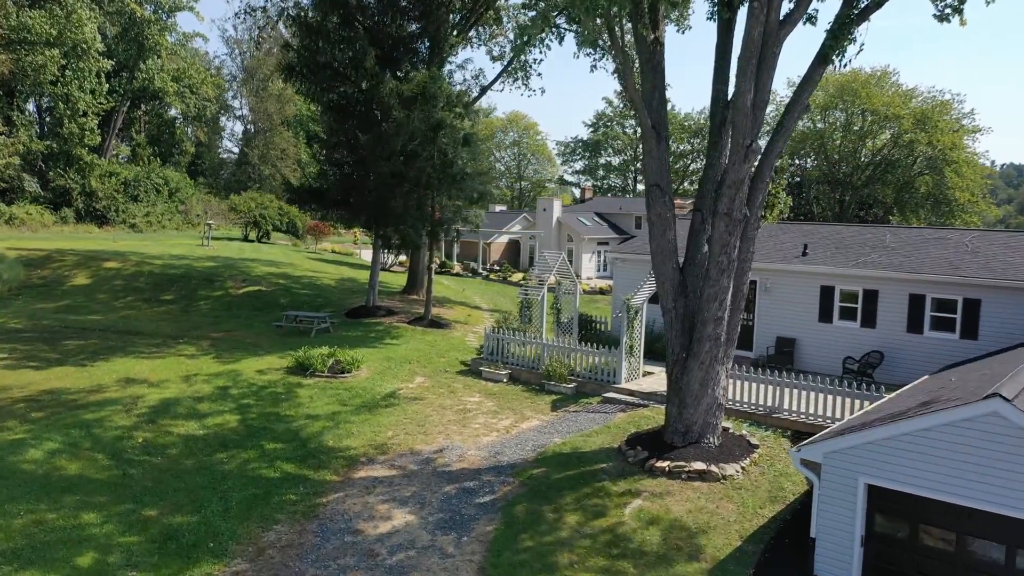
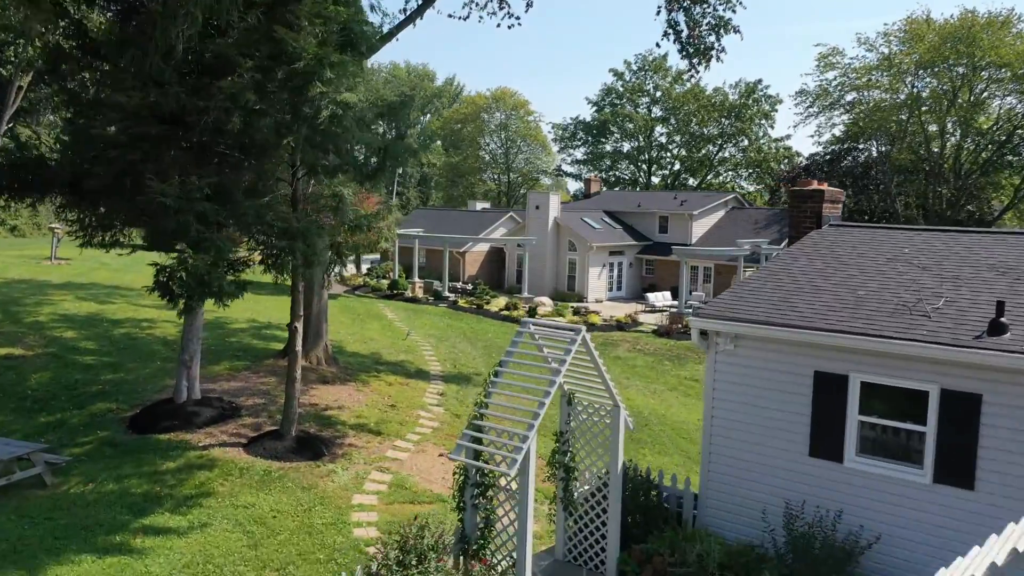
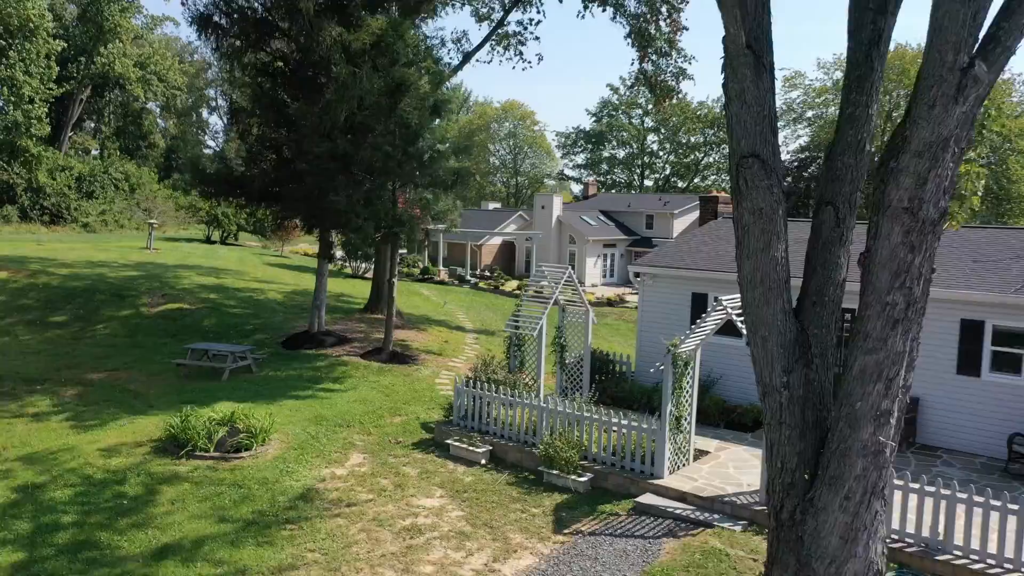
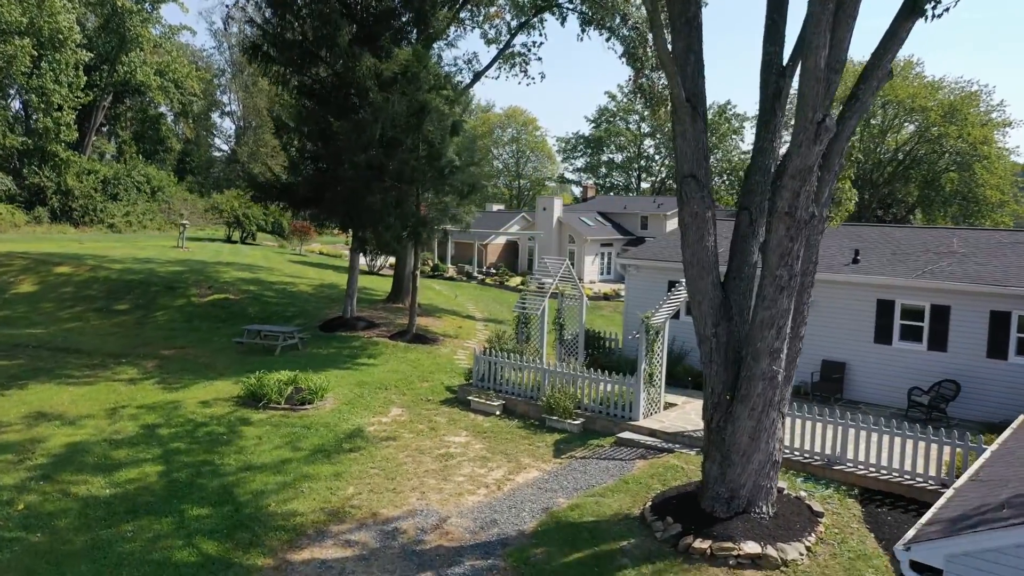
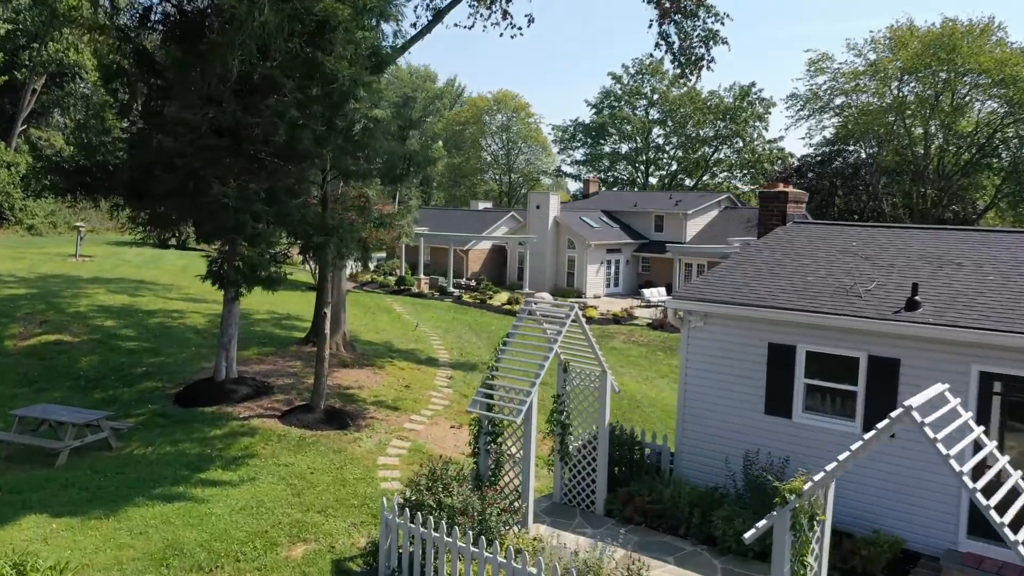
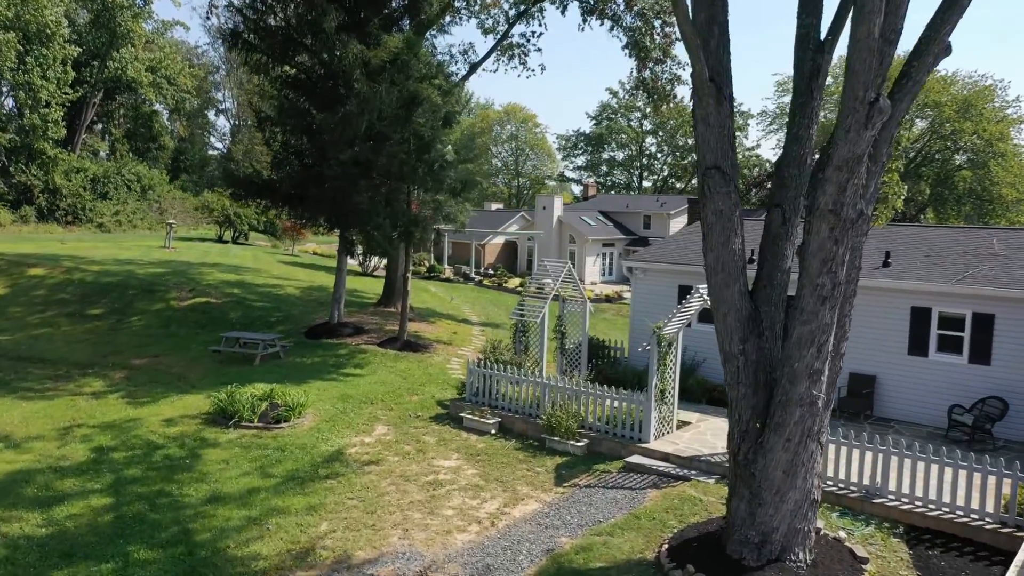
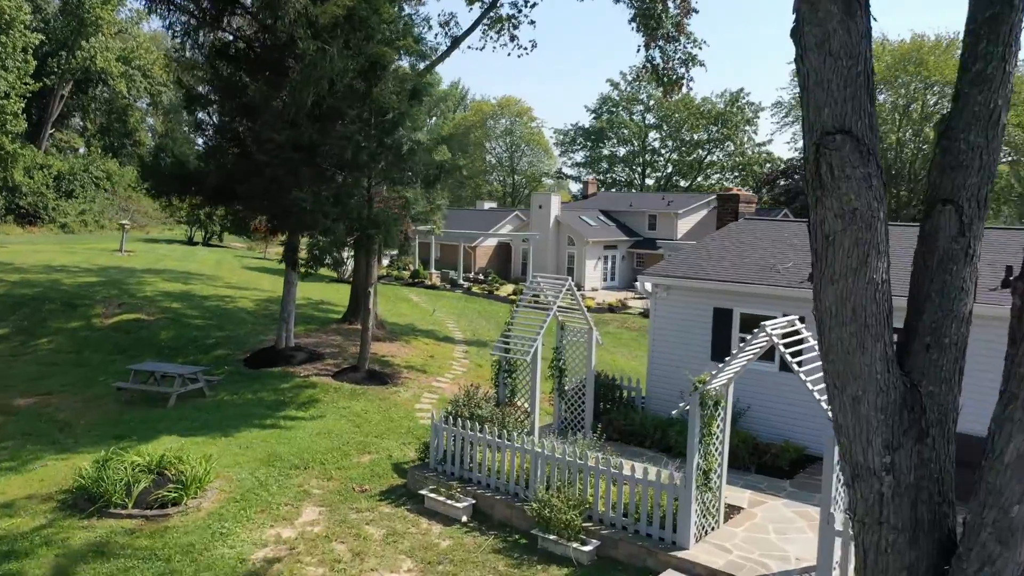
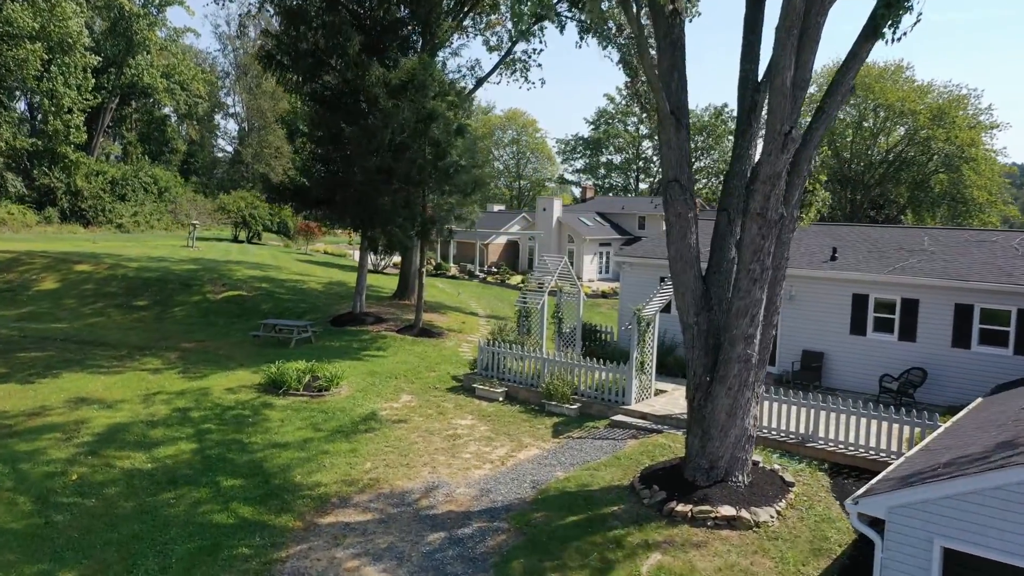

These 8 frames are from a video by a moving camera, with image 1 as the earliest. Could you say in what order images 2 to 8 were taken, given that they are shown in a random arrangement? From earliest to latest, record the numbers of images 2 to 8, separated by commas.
8, 4, 6, 3, 7, 5, 2
